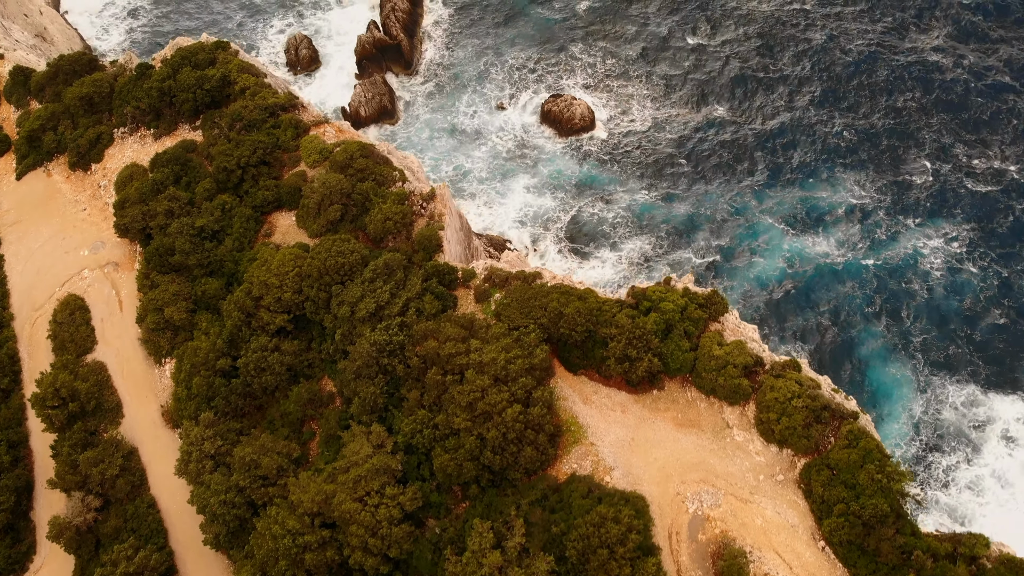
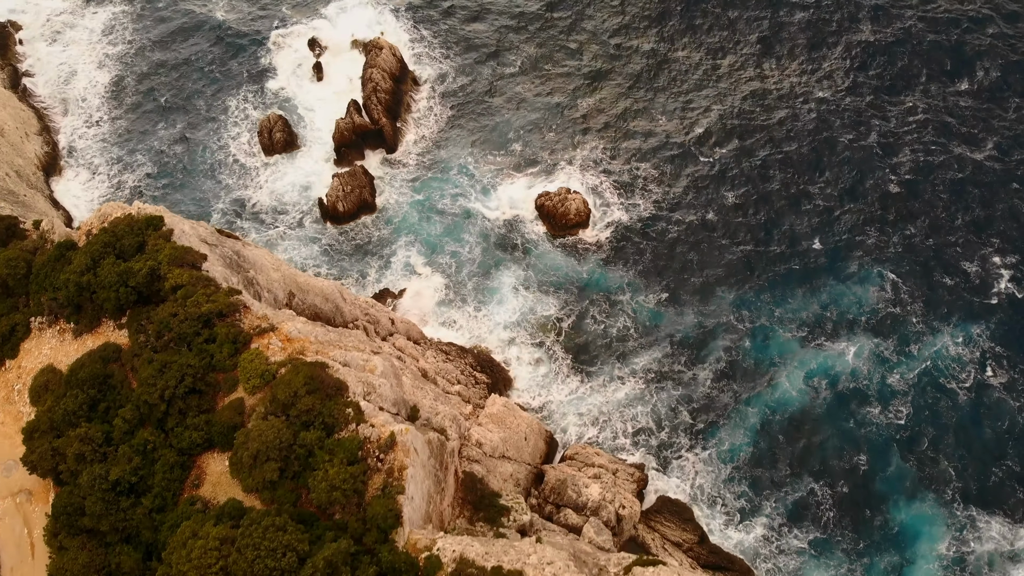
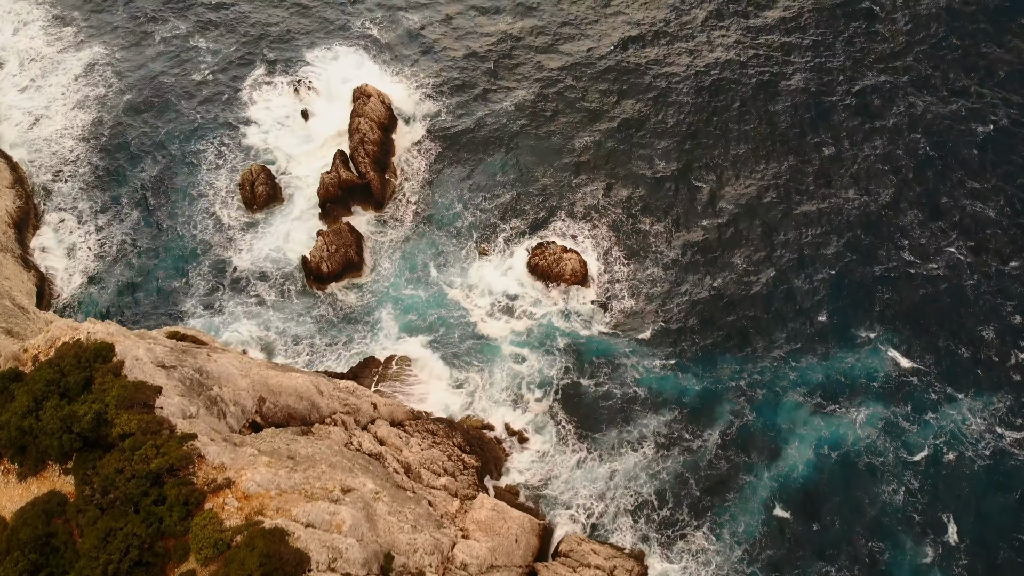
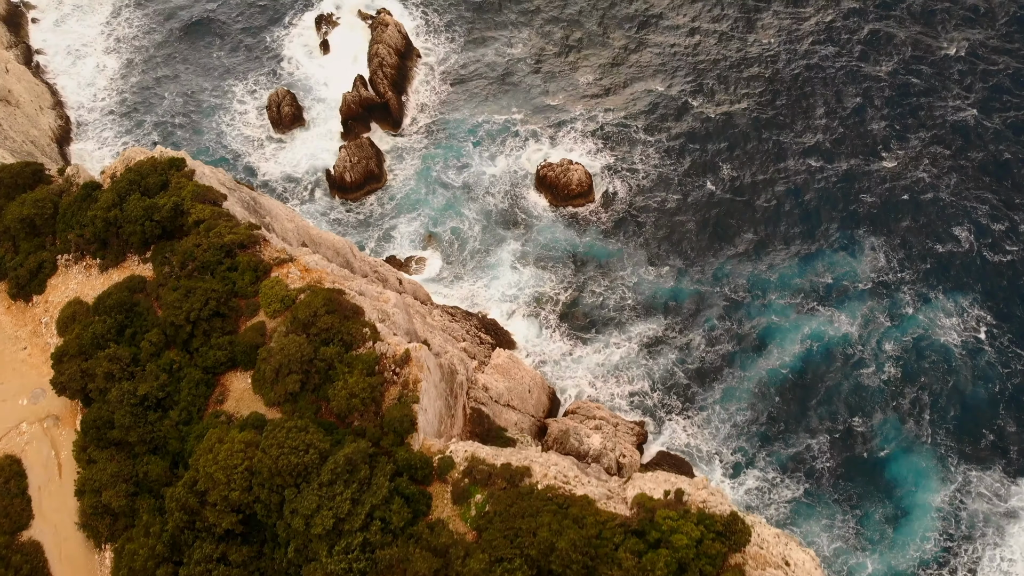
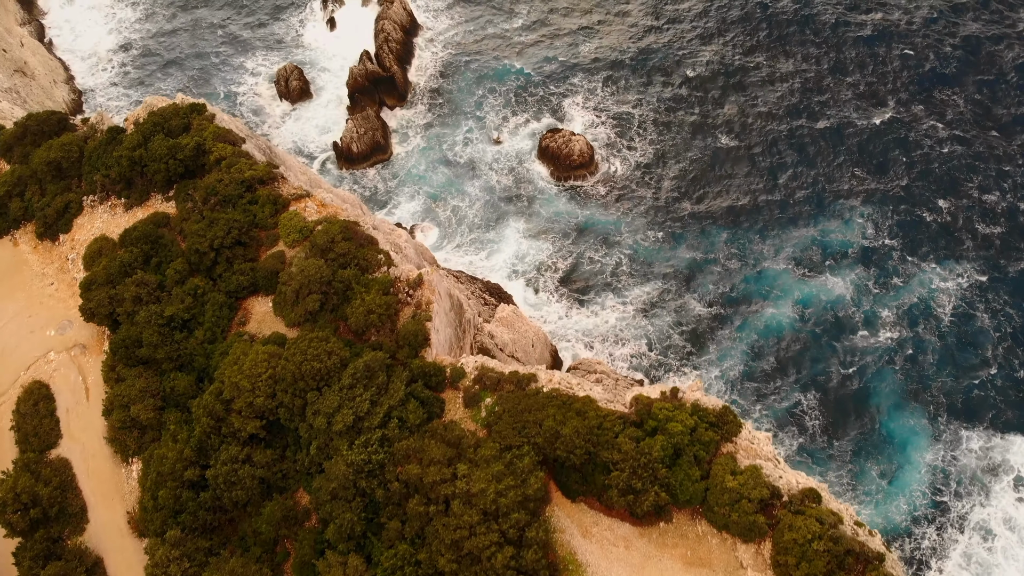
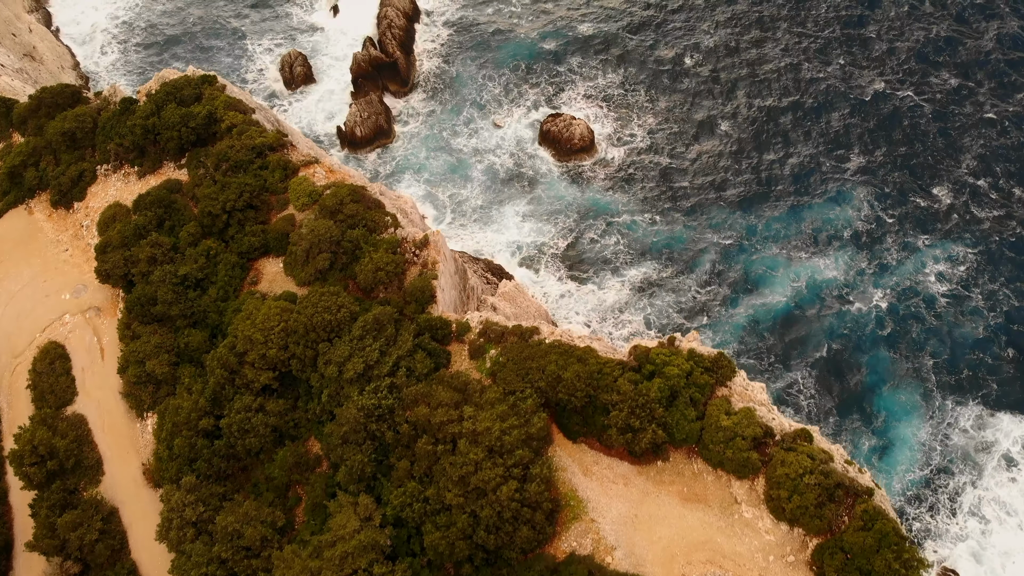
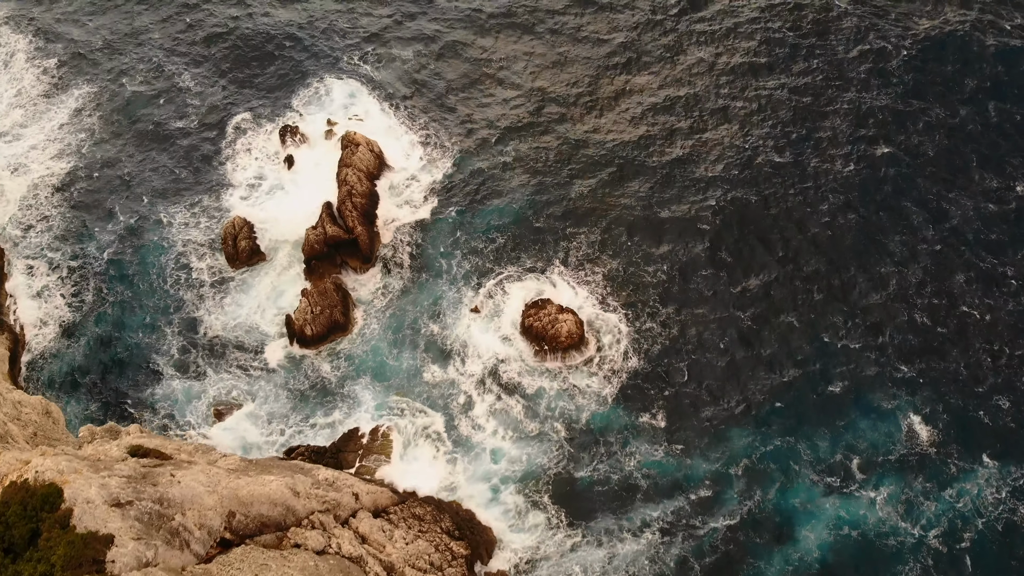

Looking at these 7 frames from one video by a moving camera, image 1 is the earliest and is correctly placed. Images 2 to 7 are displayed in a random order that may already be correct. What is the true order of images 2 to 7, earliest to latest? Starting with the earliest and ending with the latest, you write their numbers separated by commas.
6, 5, 4, 2, 3, 7
